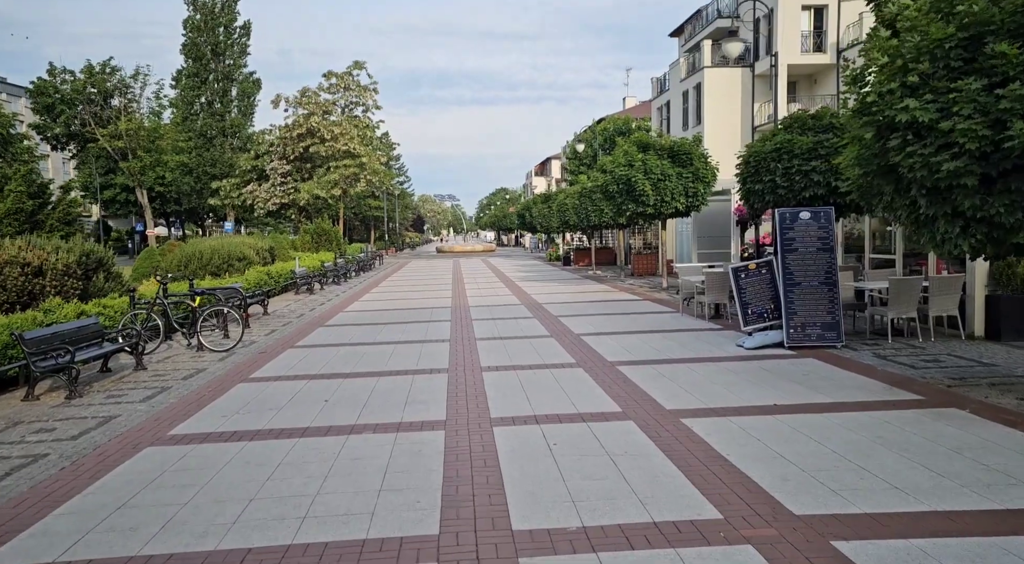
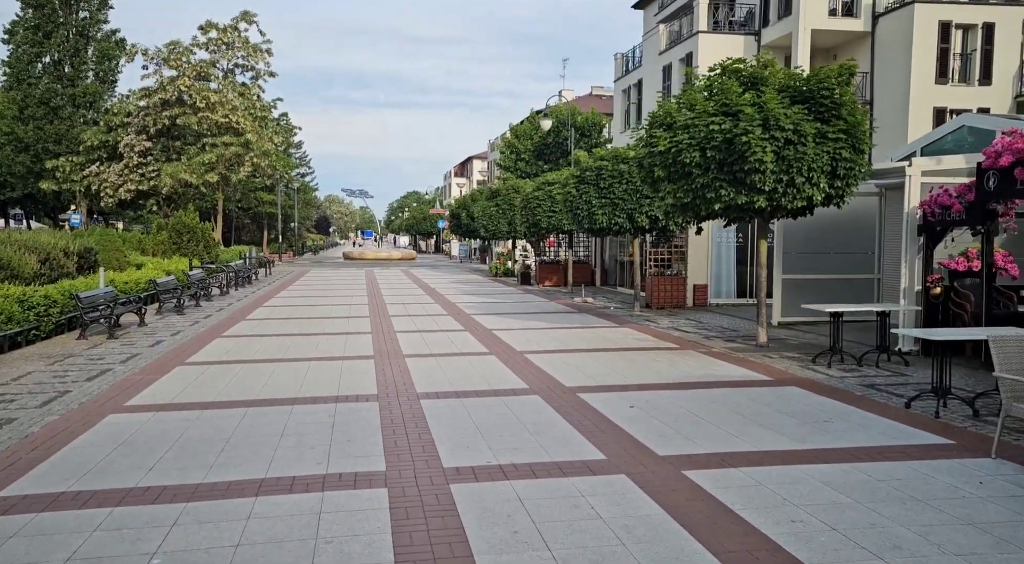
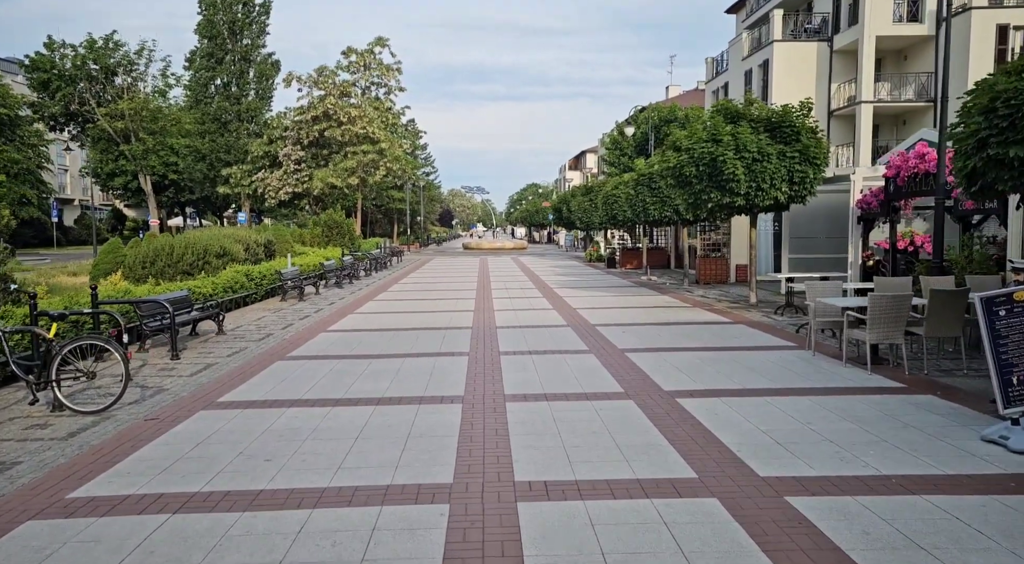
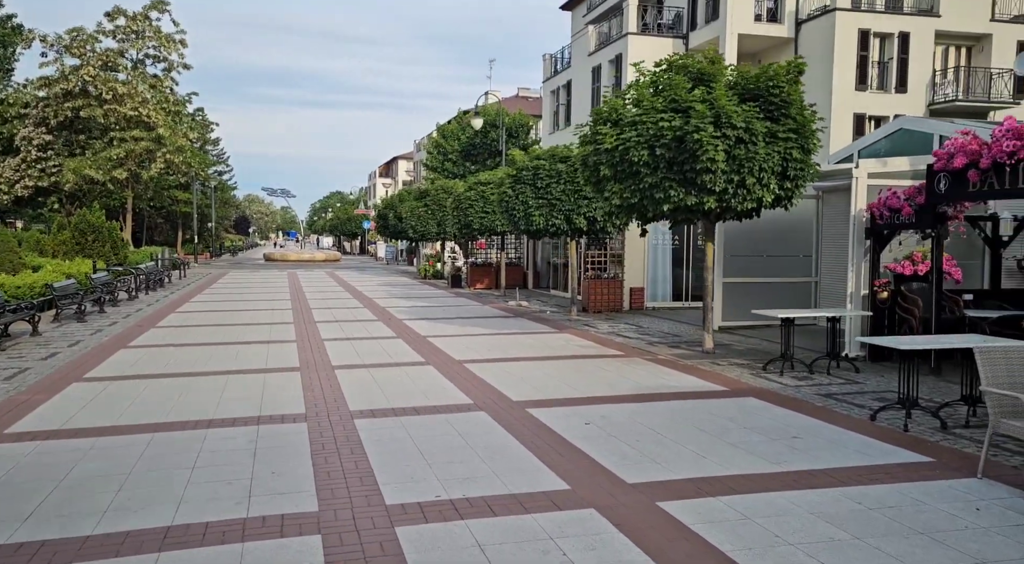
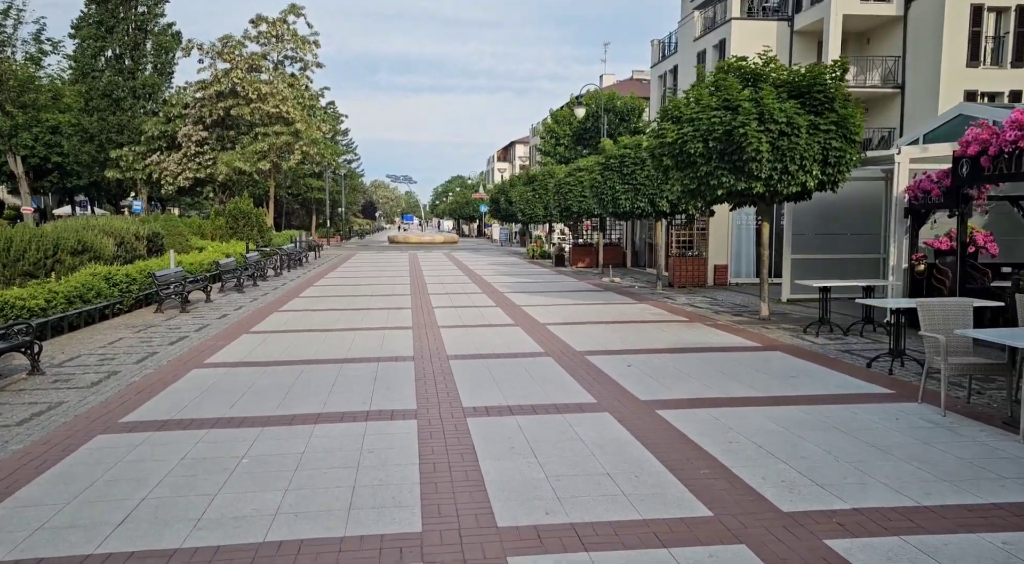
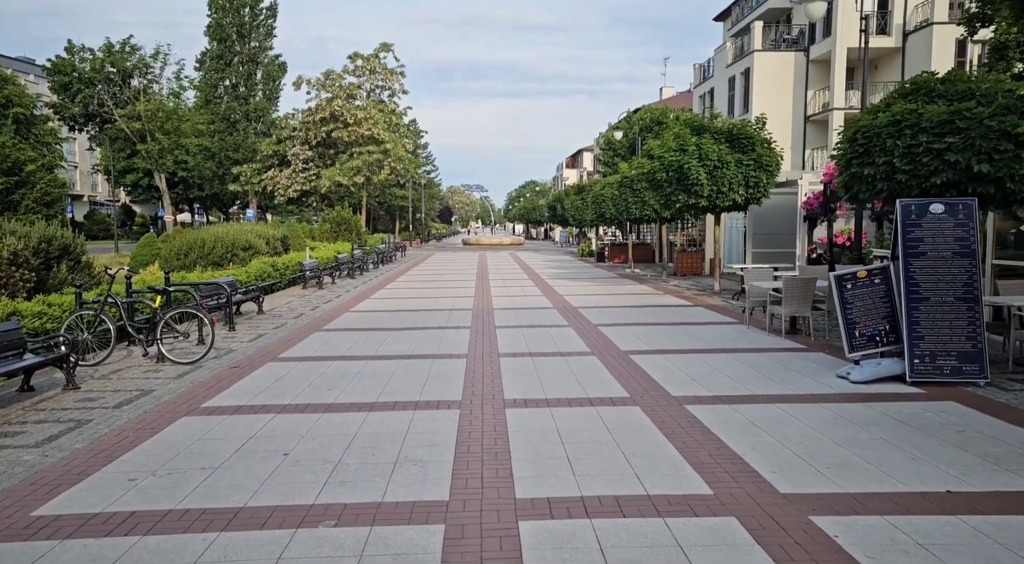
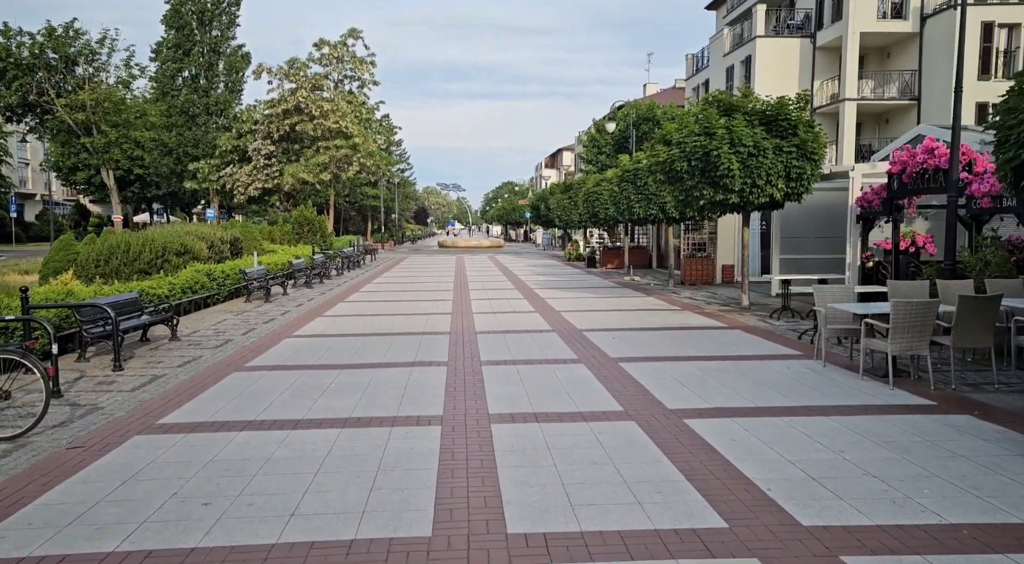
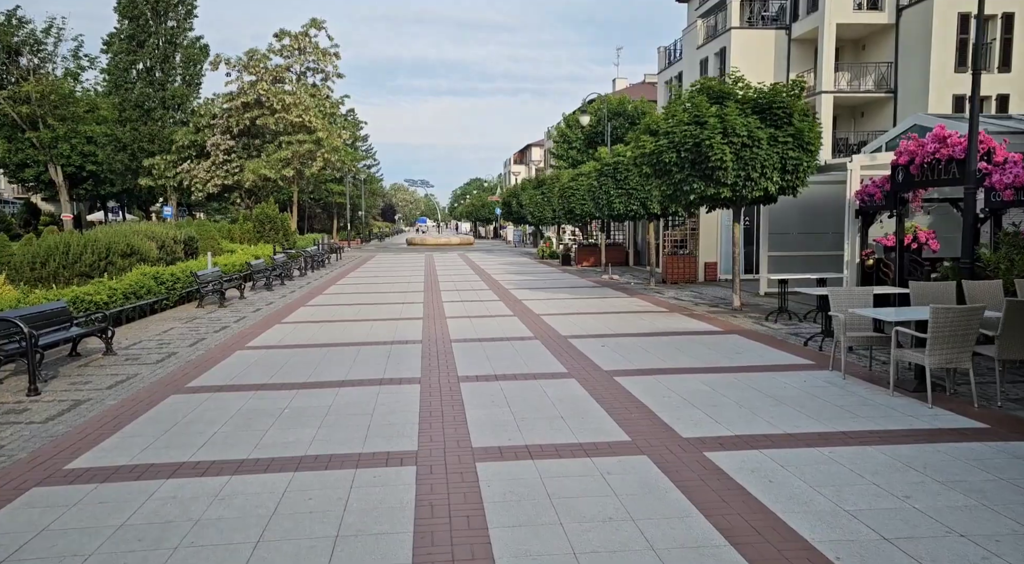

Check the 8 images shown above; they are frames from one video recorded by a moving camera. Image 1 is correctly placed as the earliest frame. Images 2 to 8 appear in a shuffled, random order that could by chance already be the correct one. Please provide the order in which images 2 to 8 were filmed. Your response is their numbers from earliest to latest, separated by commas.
6, 3, 7, 8, 5, 2, 4
